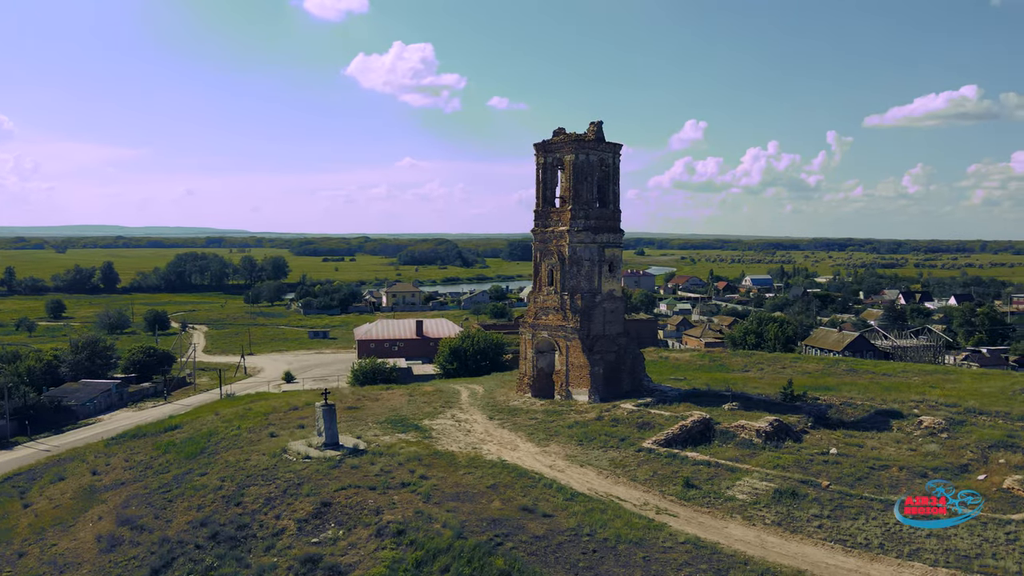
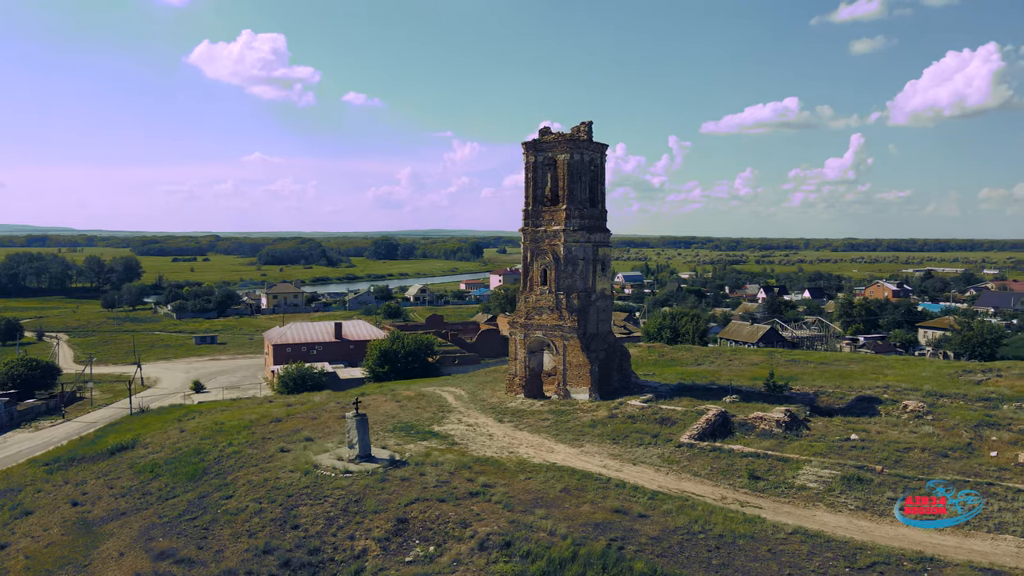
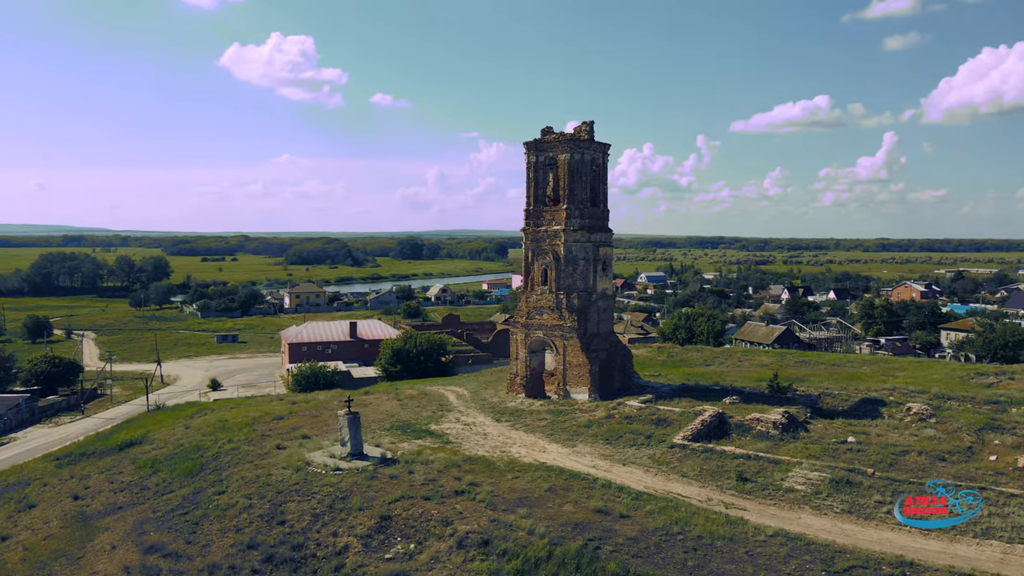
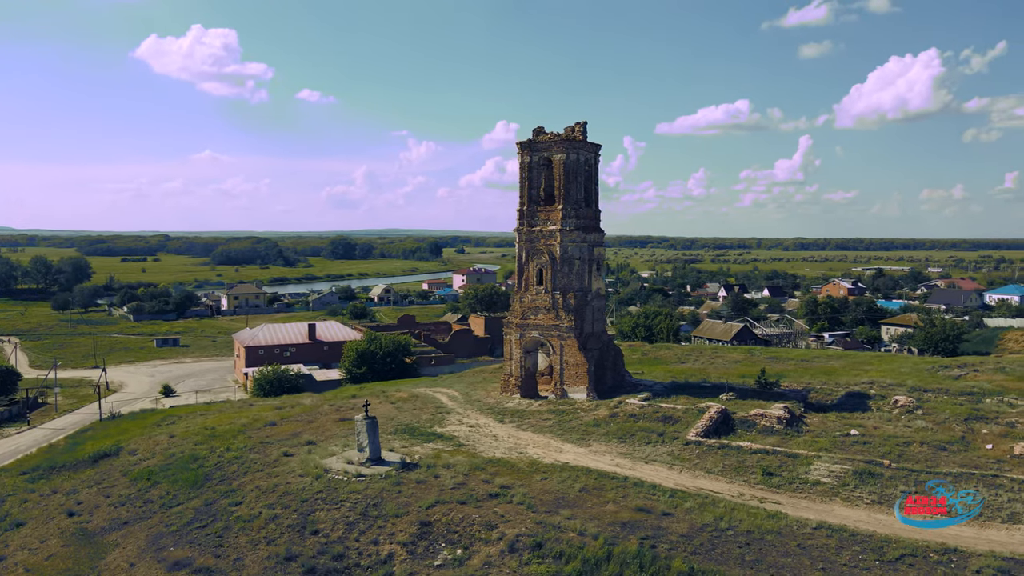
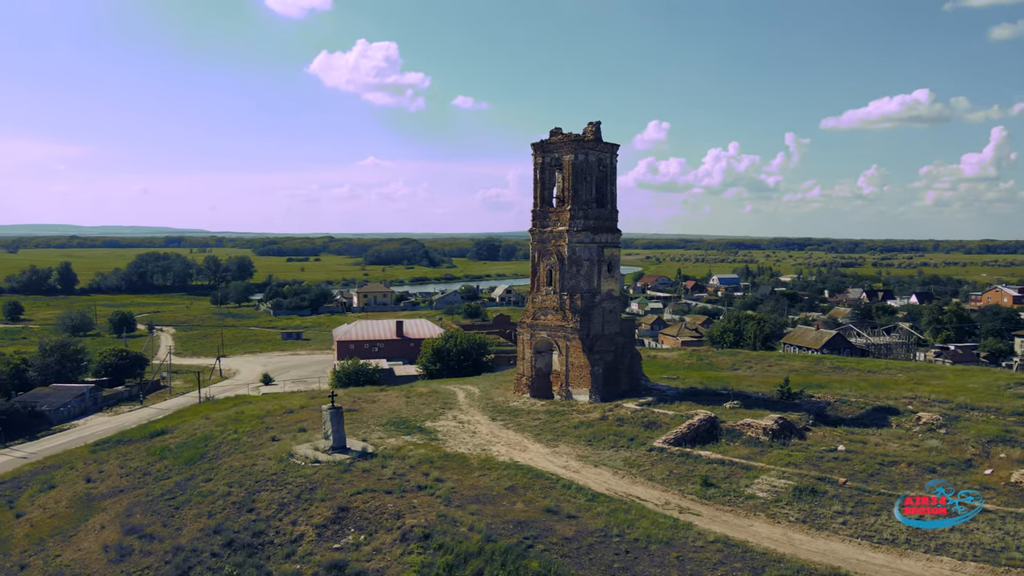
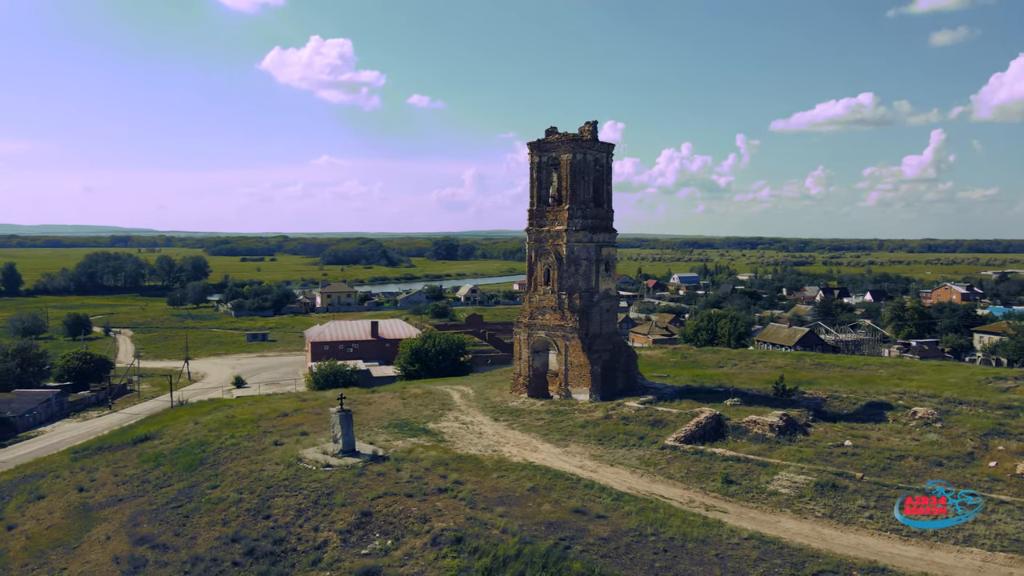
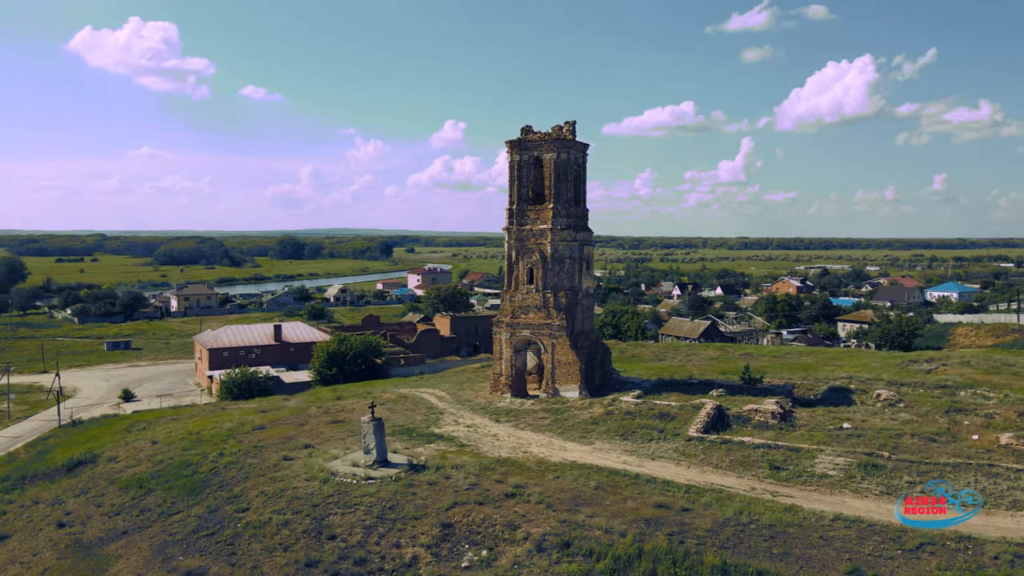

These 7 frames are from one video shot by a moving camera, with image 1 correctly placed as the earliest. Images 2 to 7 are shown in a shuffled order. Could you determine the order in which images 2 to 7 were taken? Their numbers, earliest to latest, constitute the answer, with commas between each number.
5, 6, 3, 2, 4, 7
